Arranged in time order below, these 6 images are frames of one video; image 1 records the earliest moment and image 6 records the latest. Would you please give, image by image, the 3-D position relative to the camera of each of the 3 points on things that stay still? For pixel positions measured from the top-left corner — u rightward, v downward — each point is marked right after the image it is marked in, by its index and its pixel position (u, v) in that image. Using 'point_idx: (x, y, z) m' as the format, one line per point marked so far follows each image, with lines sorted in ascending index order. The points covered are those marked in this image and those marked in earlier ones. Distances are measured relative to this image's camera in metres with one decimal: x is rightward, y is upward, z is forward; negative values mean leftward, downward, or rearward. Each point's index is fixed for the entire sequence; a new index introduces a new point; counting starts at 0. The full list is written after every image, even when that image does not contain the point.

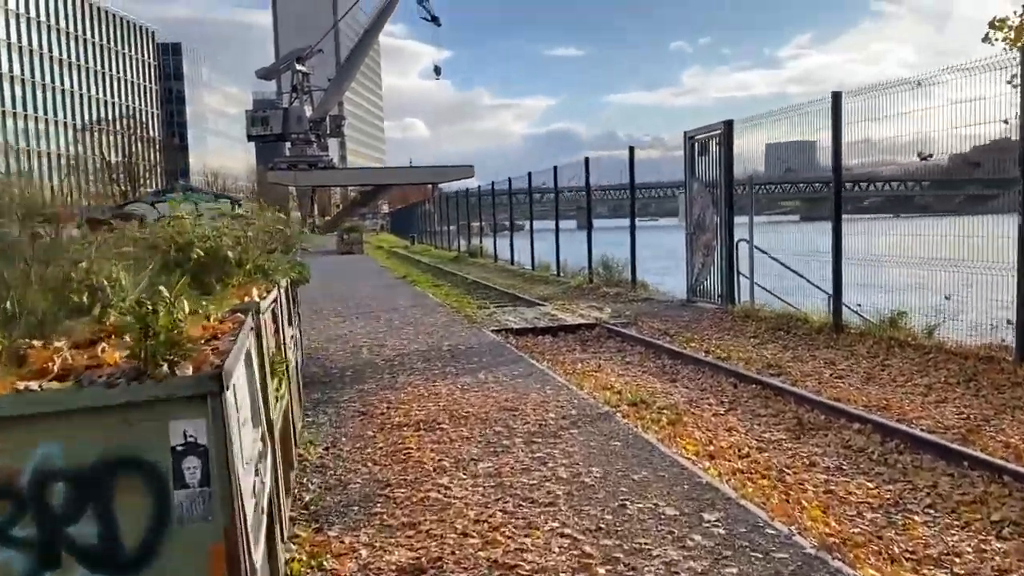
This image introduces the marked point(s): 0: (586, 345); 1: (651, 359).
0: (+1.1, -0.9, +12.4) m
1: (+1.8, -1.0, +10.9) m
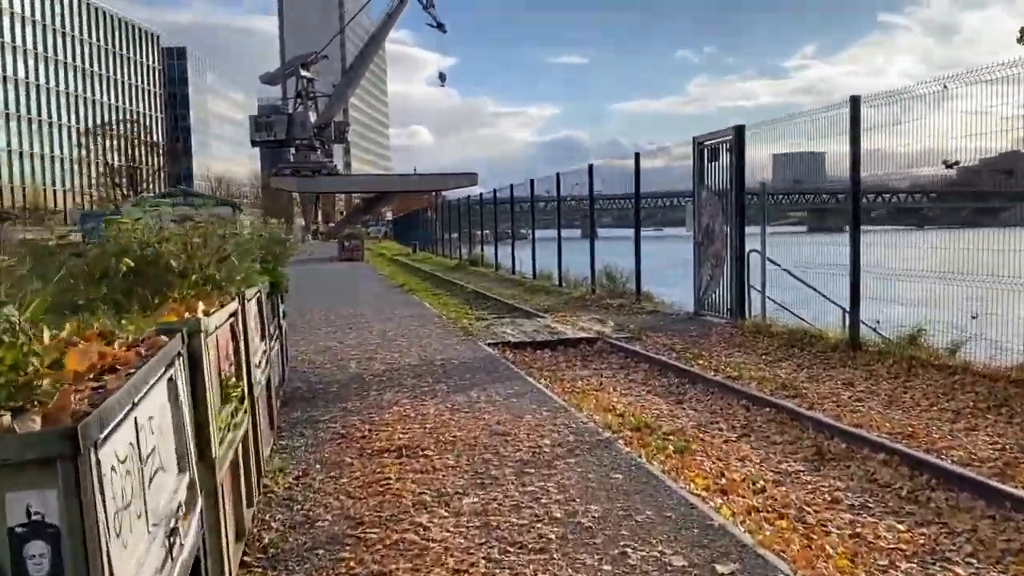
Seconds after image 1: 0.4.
0: (+1.1, -1.0, +11.7) m
1: (+1.8, -1.1, +10.3) m
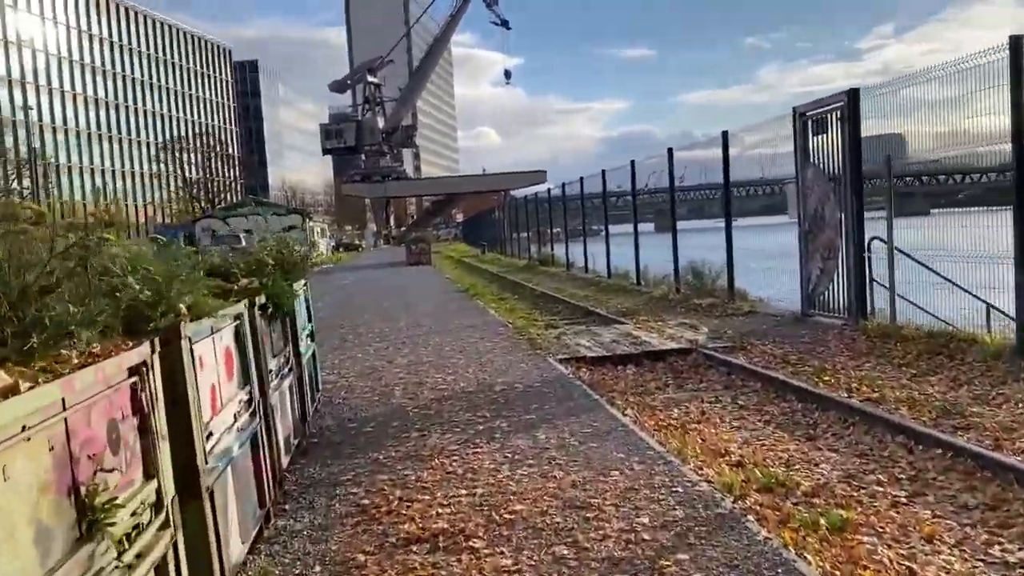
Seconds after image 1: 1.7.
0: (+2.0, -1.1, +9.7) m
1: (+2.6, -1.1, +8.2) m
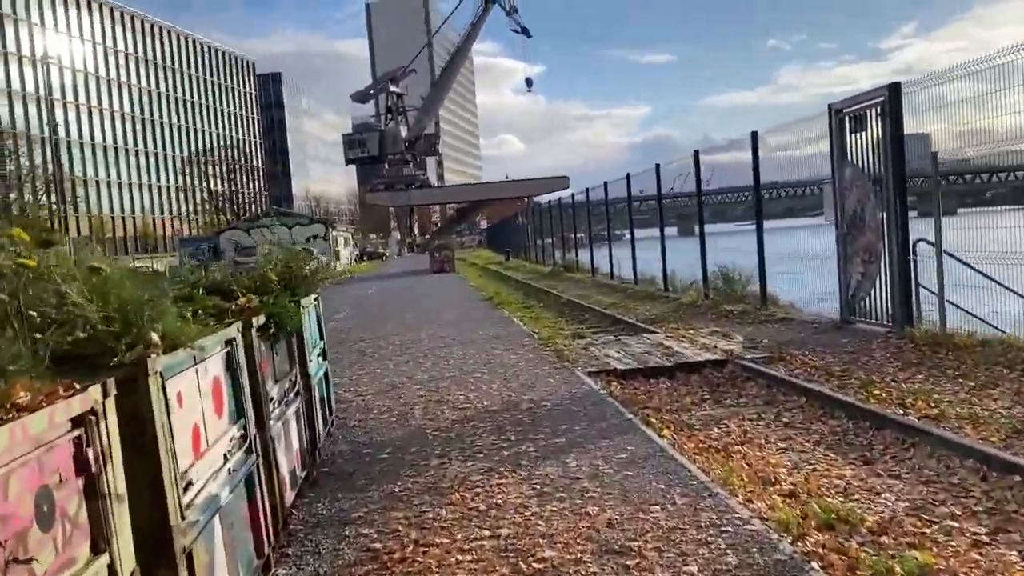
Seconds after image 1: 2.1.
0: (+2.2, -1.1, +9.0) m
1: (+2.8, -1.2, +7.5) m
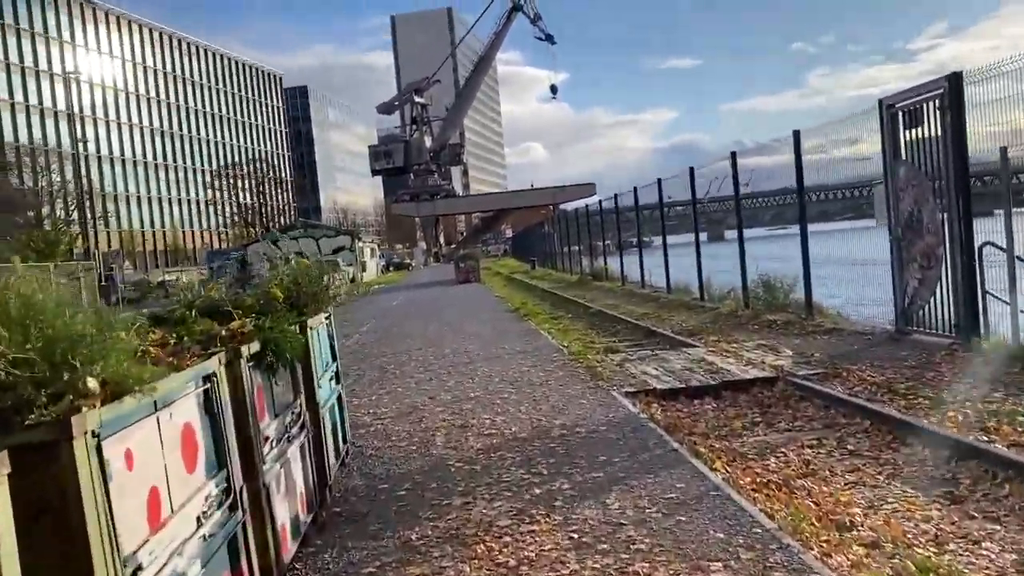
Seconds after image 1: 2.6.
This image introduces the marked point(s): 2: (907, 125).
0: (+2.5, -1.3, +8.2) m
1: (+3.1, -1.3, +6.7) m
2: (+5.3, +2.2, +11.2) m
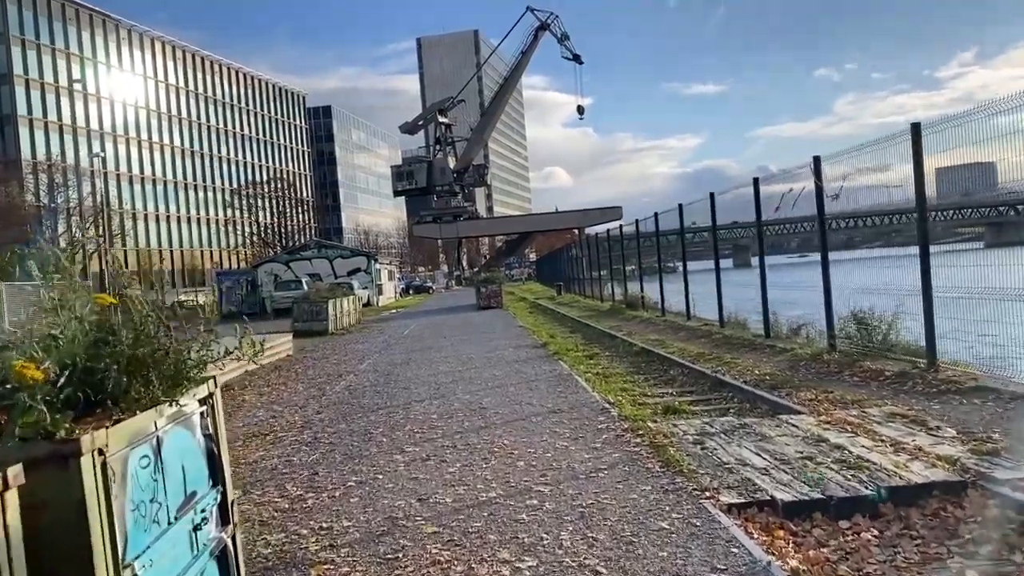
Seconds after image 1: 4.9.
0: (+2.8, -1.6, +4.7) m
1: (+3.2, -1.6, +3.2) m
2: (+5.6, +1.8, +7.7) m
